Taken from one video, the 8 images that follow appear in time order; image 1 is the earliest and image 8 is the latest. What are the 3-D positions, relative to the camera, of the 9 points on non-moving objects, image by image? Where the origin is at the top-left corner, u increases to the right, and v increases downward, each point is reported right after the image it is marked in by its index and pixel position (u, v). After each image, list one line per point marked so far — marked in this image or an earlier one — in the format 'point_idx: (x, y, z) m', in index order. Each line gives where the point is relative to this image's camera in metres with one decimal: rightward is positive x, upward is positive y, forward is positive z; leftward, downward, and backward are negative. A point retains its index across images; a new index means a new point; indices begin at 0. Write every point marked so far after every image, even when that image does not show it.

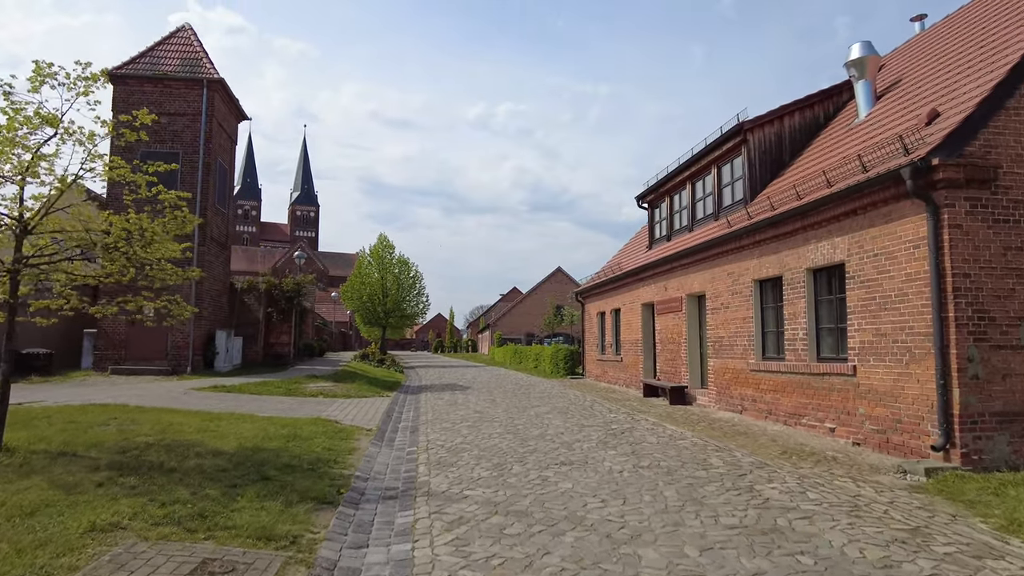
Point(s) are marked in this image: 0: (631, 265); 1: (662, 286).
0: (+3.6, +0.7, +19.5) m
1: (+3.9, +0.1, +16.8) m
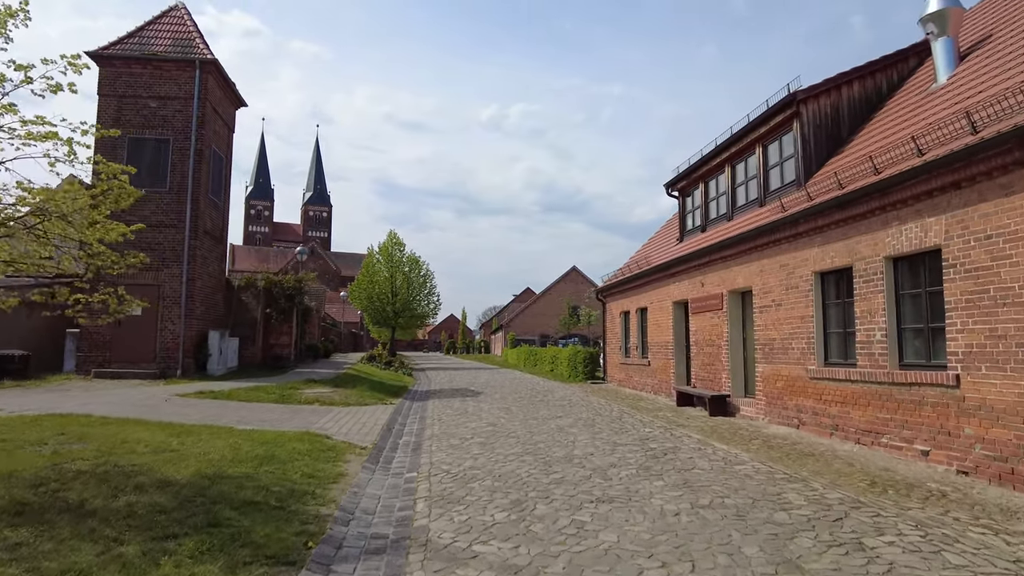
0: (+4.0, +0.8, +17.8) m
1: (+4.3, +0.2, +15.0) m
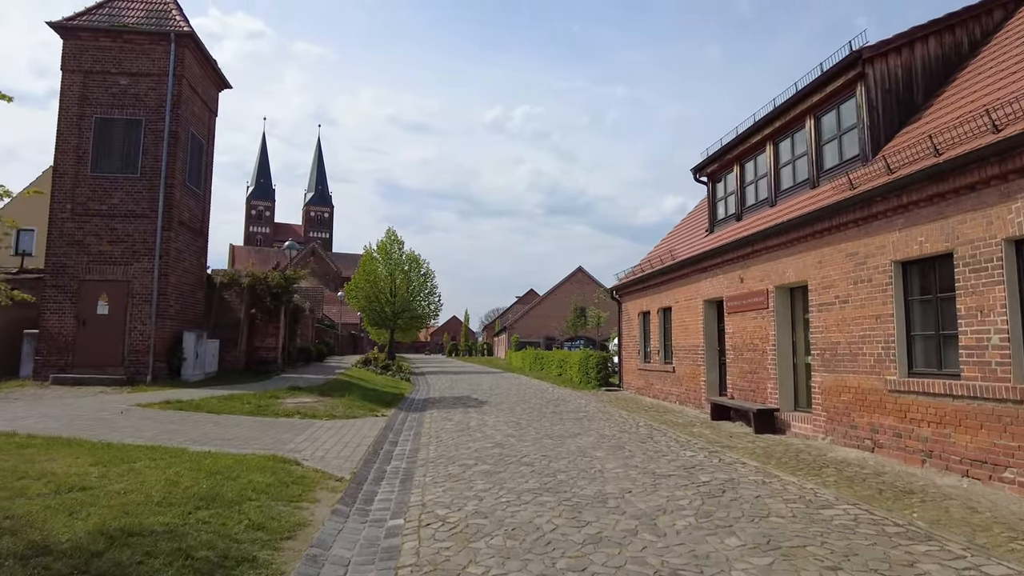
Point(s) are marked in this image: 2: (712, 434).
0: (+4.2, +0.8, +15.9) m
1: (+4.5, +0.2, +13.1) m
2: (+3.4, -2.4, +11.1) m
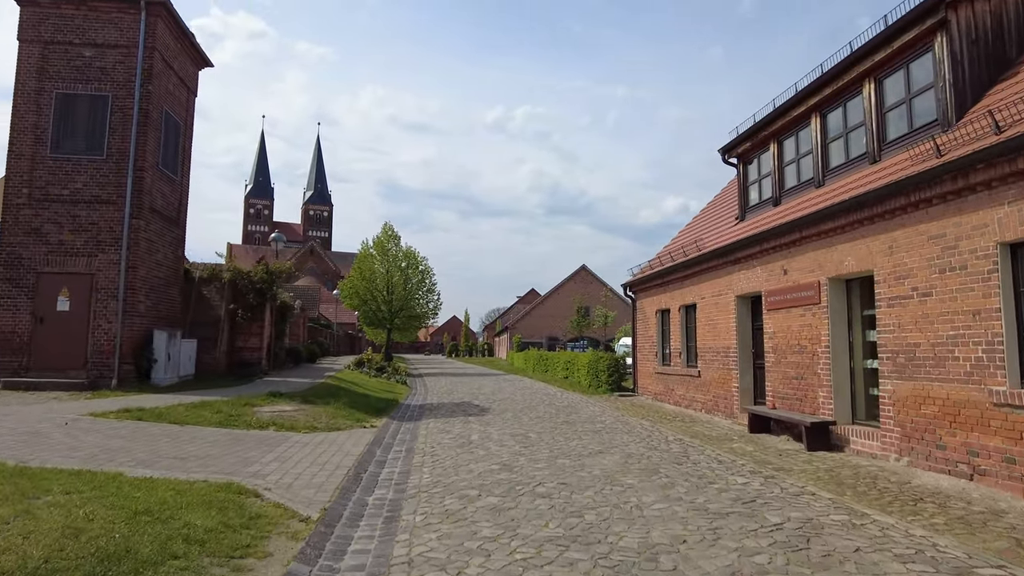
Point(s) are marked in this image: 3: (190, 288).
0: (+4.3, +1.0, +14.2) m
1: (+4.6, +0.4, +11.4) m
2: (+3.5, -2.3, +9.4) m
3: (-8.9, 0.0, +18.4) m
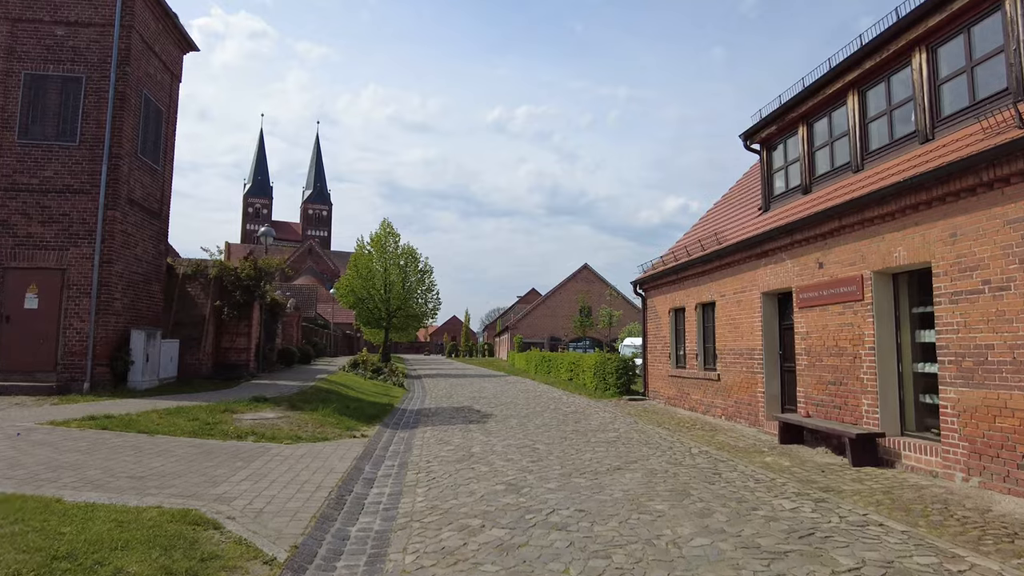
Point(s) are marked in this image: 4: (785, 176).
0: (+4.4, +1.0, +13.1) m
1: (+4.7, +0.4, +10.3) m
2: (+3.6, -2.3, +8.3) m
3: (-8.8, +0.1, +17.3) m
4: (+5.1, +2.1, +12.6) m
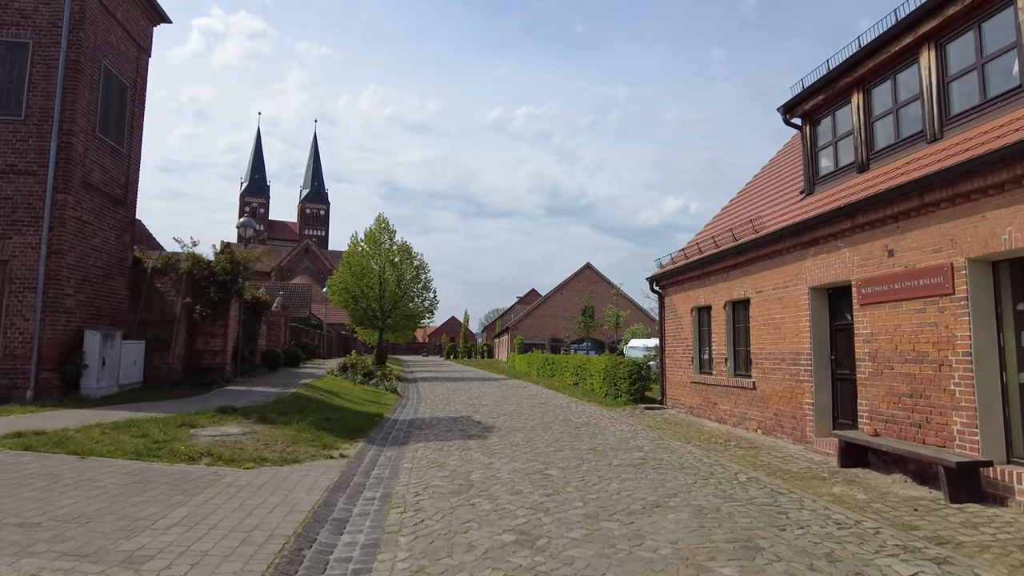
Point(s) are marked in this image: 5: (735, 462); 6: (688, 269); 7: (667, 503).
0: (+4.5, +1.1, +11.4) m
1: (+4.8, +0.5, +8.6) m
2: (+3.7, -2.2, +6.6) m
3: (-8.8, +0.2, +15.6) m
4: (+5.2, +2.2, +10.9) m
5: (+3.0, -2.3, +8.9) m
6: (+3.9, +0.4, +14.8) m
7: (+1.6, -2.1, +6.7) m
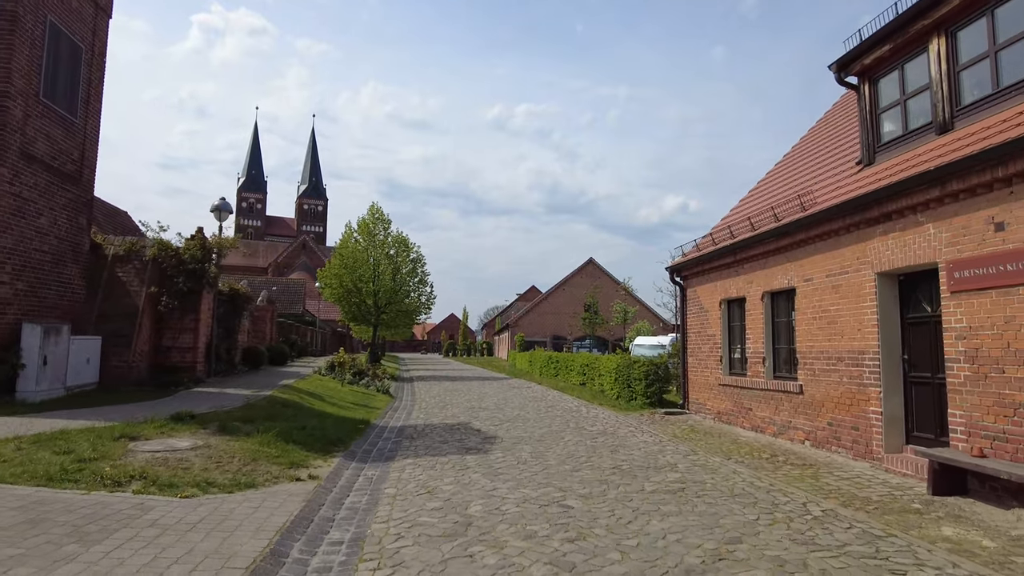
0: (+4.6, +1.3, +9.7) m
1: (+4.9, +0.7, +6.9) m
2: (+3.8, -2.0, +4.9) m
3: (-8.7, +0.4, +13.9) m
4: (+5.3, +2.4, +9.1) m
5: (+3.1, -2.1, +7.2) m
6: (+4.0, +0.6, +13.0) m
7: (+1.6, -2.0, +5.0) m
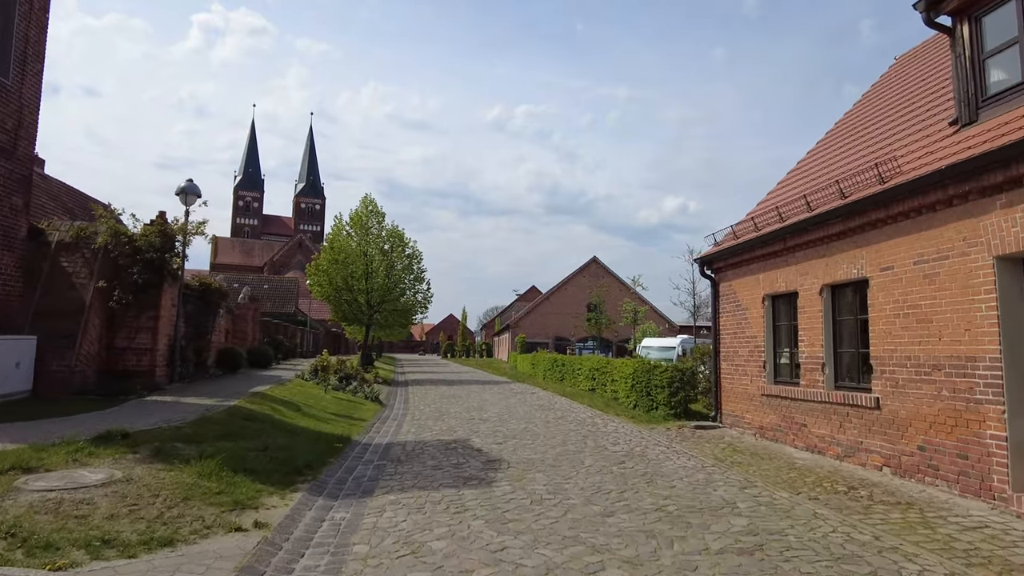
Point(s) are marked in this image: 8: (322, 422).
0: (+4.7, +1.4, +7.7) m
1: (+5.0, +0.8, +5.0) m
2: (+3.9, -1.9, +2.9) m
3: (-8.5, +0.6, +11.9) m
4: (+5.5, +2.5, +7.2) m
5: (+3.2, -2.0, +5.3) m
6: (+4.1, +0.7, +11.1) m
7: (+1.8, -1.8, +3.0) m
8: (-3.3, -2.4, +11.9) m
